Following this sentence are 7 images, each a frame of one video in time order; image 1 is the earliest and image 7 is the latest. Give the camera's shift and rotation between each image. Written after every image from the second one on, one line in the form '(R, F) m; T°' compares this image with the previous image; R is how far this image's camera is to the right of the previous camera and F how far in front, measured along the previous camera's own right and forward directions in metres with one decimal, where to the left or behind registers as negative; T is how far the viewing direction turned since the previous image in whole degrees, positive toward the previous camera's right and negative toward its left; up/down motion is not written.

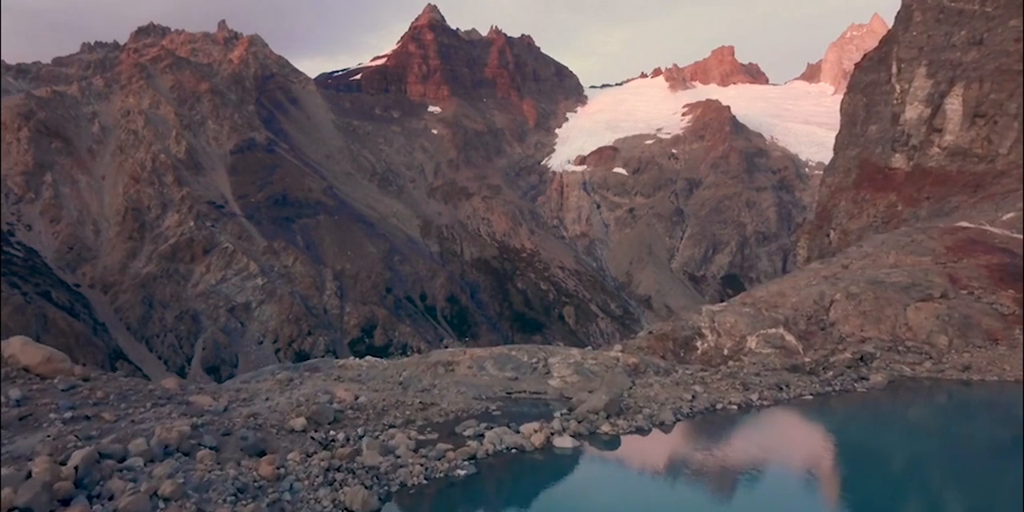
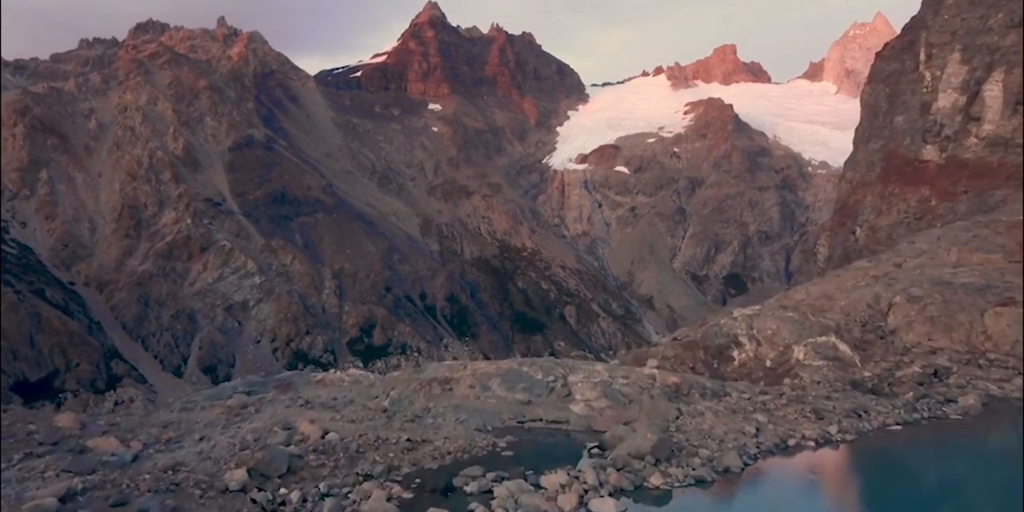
(-0.1, +1.2) m; 0°
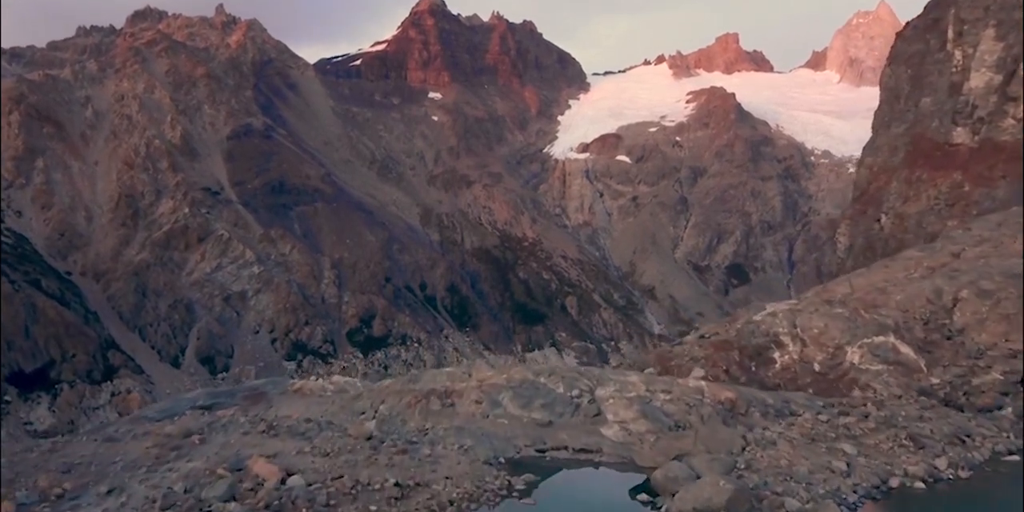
(-0.1, +1.0) m; 0°
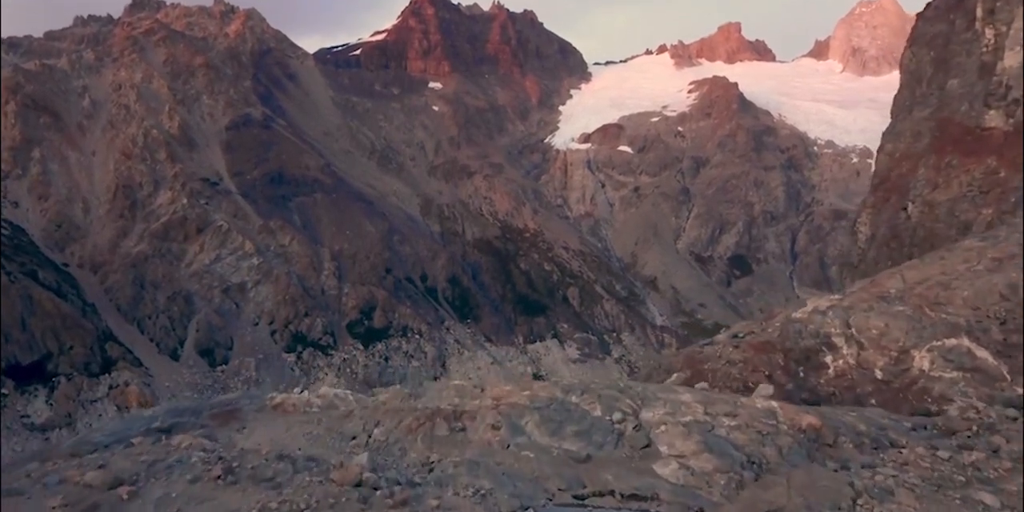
(-0.1, +0.9) m; 0°
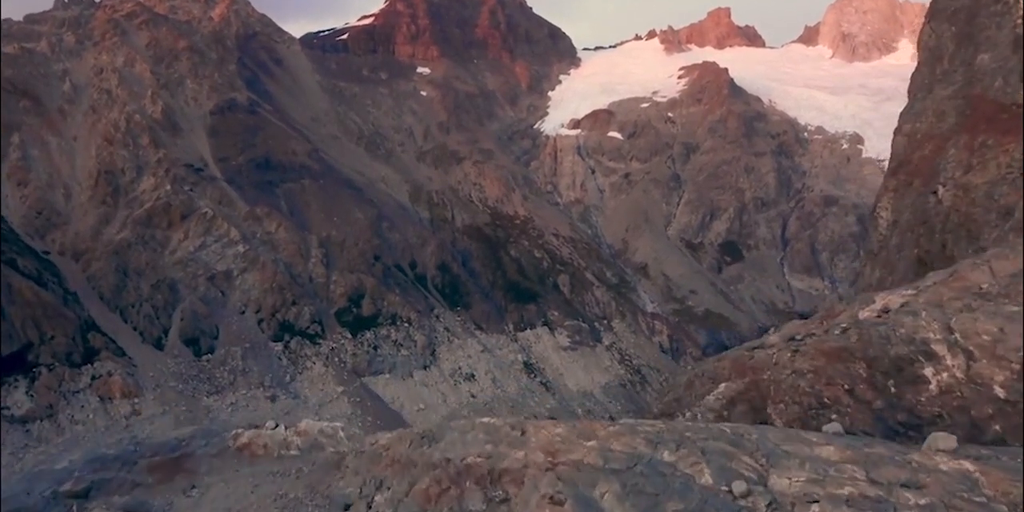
(-0.2, +1.2) m; +1°
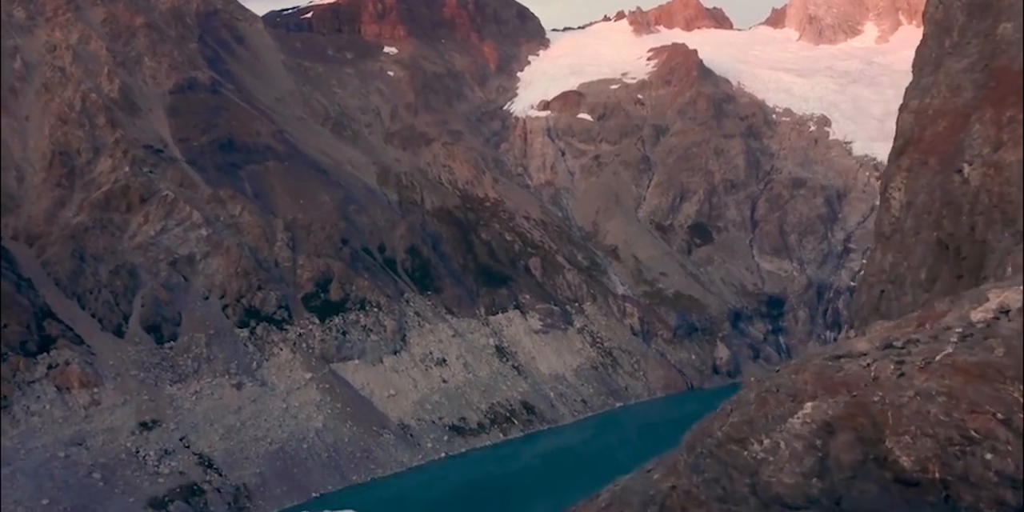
(-0.5, +2.2) m; +2°
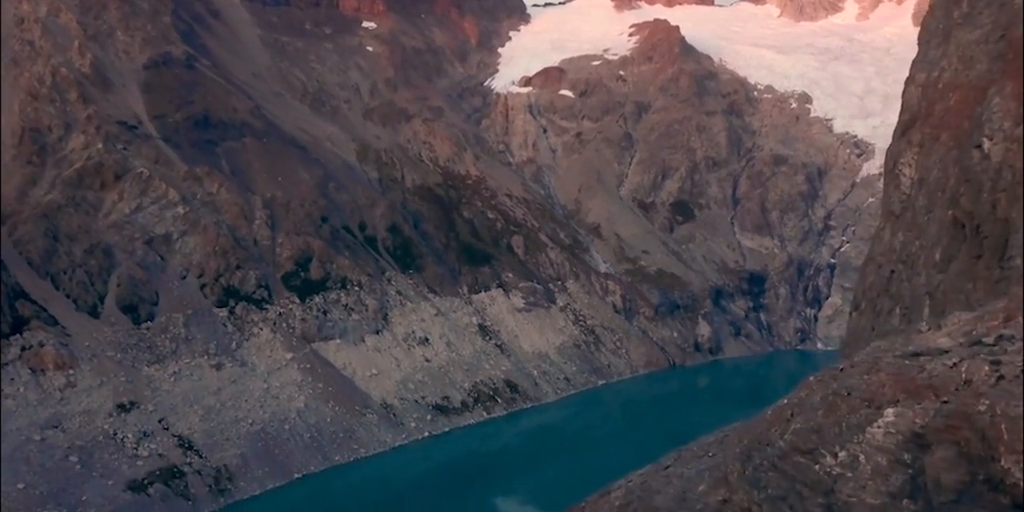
(-0.3, +1.2) m; +1°
